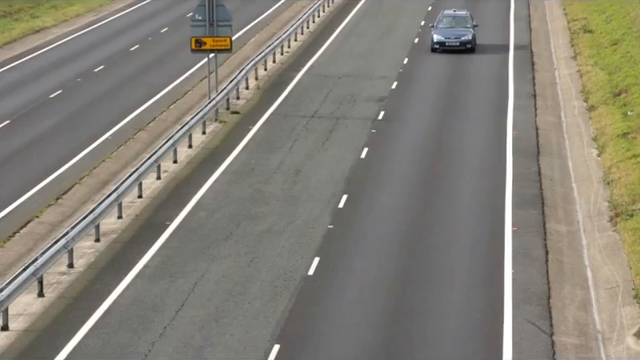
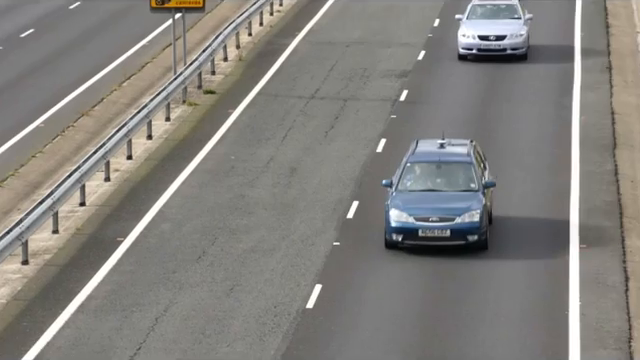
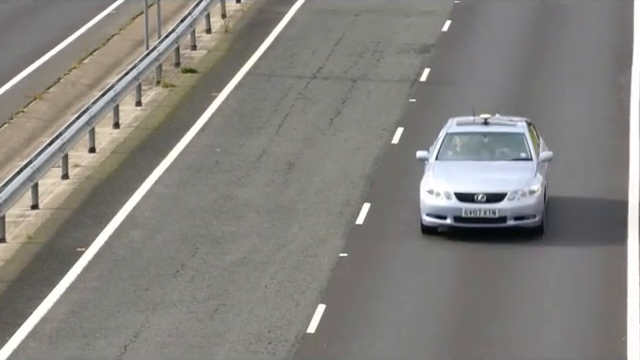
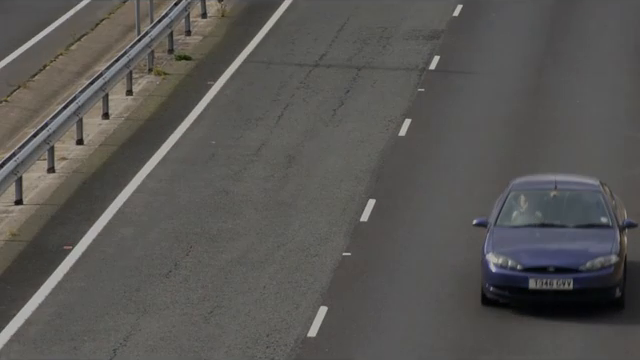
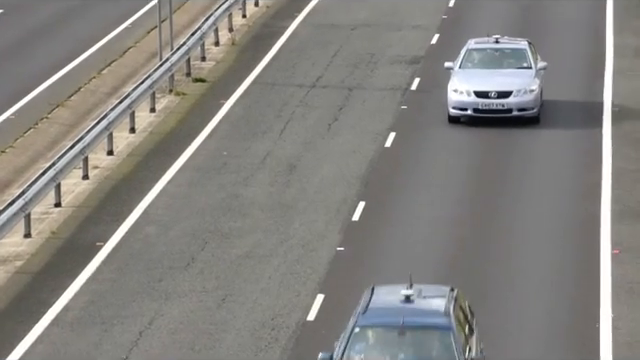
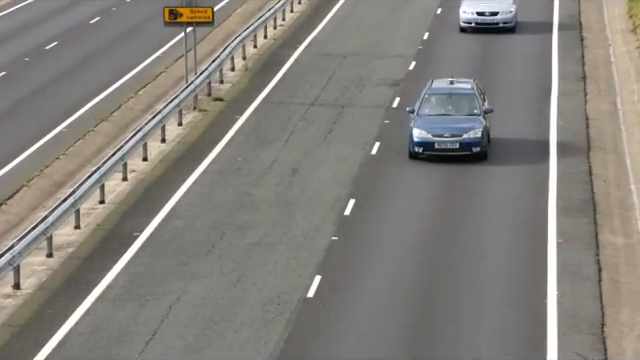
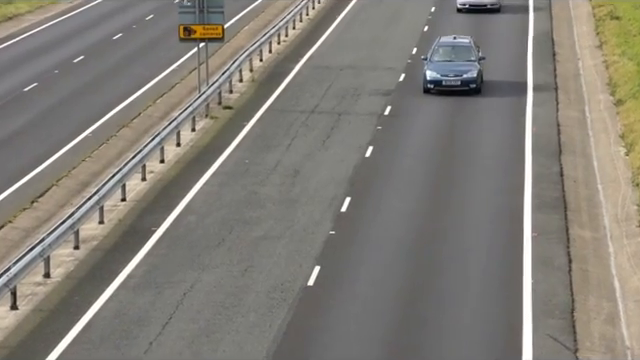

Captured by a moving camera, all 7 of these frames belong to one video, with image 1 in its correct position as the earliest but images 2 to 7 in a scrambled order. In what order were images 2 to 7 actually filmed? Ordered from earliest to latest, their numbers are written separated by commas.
7, 6, 2, 5, 3, 4
